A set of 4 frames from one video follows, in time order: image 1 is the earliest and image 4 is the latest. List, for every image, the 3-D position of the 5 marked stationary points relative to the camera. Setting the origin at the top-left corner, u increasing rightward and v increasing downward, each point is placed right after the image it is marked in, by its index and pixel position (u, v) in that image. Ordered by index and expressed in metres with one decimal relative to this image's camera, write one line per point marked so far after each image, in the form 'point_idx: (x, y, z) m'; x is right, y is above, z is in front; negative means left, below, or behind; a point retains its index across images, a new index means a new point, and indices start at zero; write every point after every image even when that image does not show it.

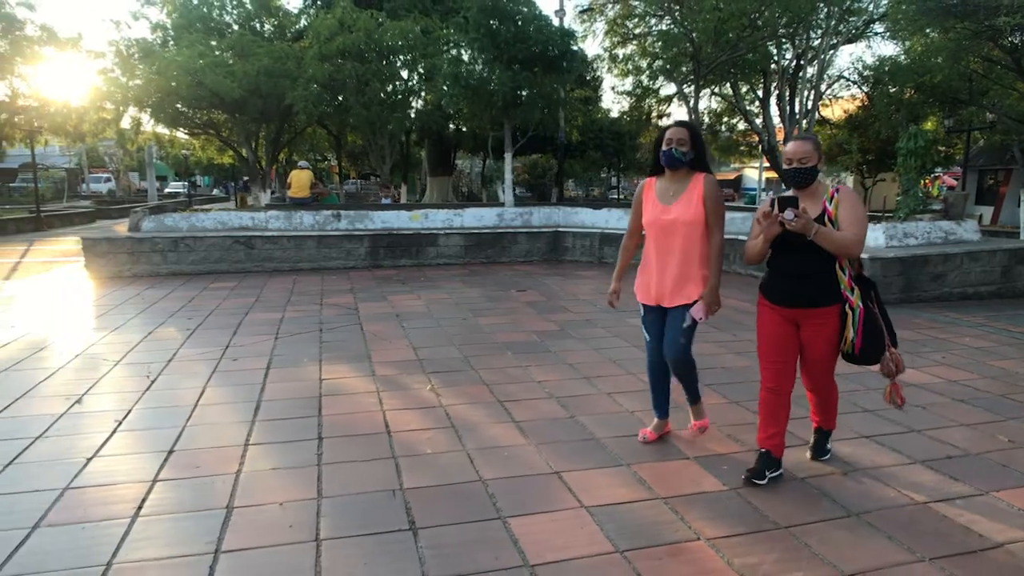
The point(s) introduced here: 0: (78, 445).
0: (-1.8, -0.7, +3.5) m
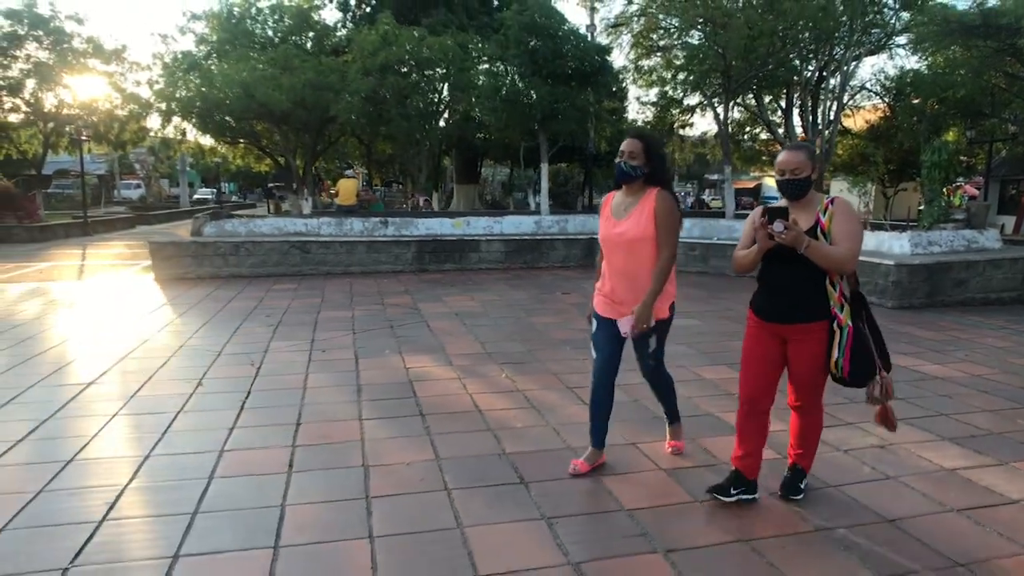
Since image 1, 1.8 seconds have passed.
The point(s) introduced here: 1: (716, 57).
0: (-1.5, -0.7, +4.1) m
1: (+3.5, +4.0, +14.1) m
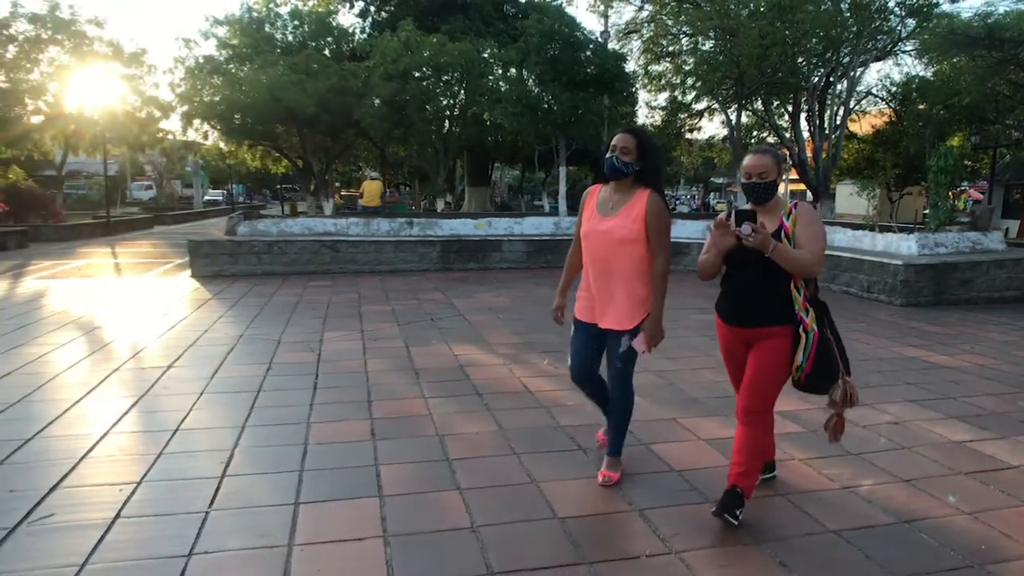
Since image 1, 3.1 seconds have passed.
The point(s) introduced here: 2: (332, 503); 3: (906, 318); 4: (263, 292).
0: (-1.2, -0.6, +4.5) m
1: (+3.8, +4.0, +14.6) m
2: (-0.7, -0.8, +3.0) m
3: (+3.7, -0.3, +7.7) m
4: (-2.7, 0.0, +9.0) m
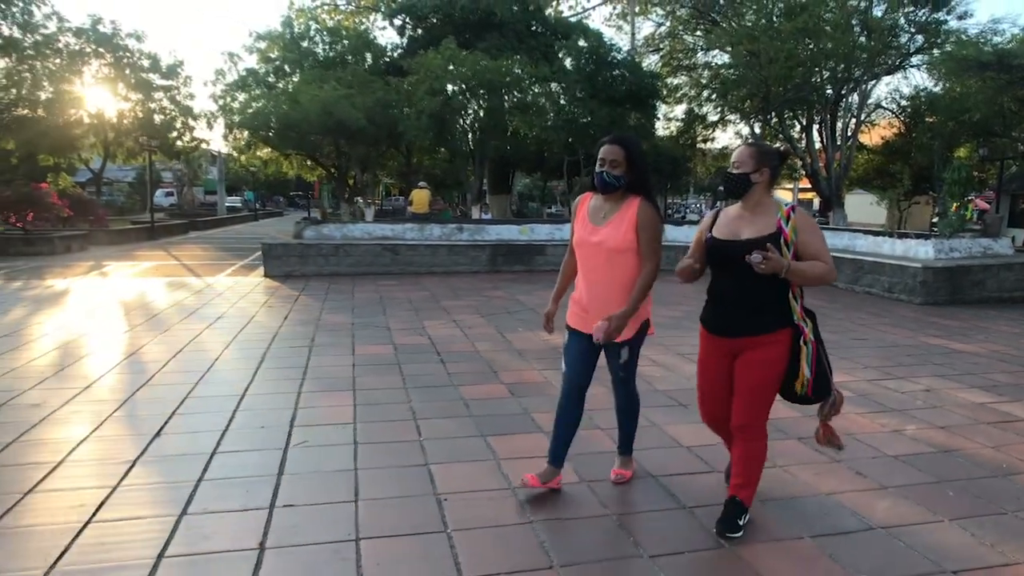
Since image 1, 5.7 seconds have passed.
0: (-0.5, -0.5, +5.5) m
1: (+4.5, +3.9, +15.5) m
2: (0.0, -0.7, +3.9) m
3: (+4.3, -0.3, +8.6) m
4: (-2.1, 0.0, +10.0) m
